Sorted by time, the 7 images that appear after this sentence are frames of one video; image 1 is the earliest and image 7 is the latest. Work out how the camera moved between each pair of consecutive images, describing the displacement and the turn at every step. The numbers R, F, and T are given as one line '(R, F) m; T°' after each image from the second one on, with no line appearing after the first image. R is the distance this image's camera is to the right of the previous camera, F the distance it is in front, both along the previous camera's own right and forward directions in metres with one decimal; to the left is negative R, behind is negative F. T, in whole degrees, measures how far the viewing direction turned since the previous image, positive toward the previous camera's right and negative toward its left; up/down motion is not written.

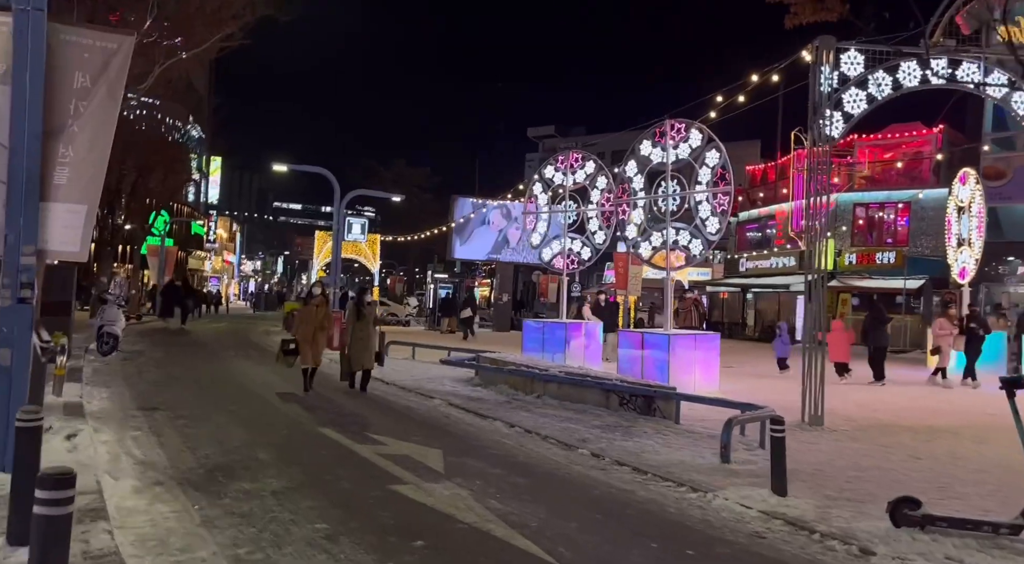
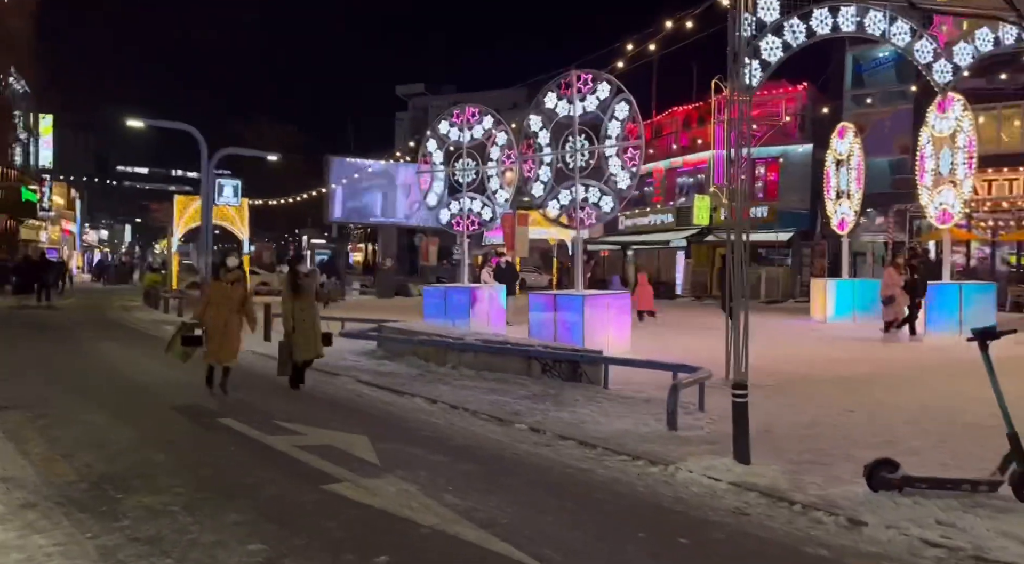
(-0.6, +0.9) m; +9°
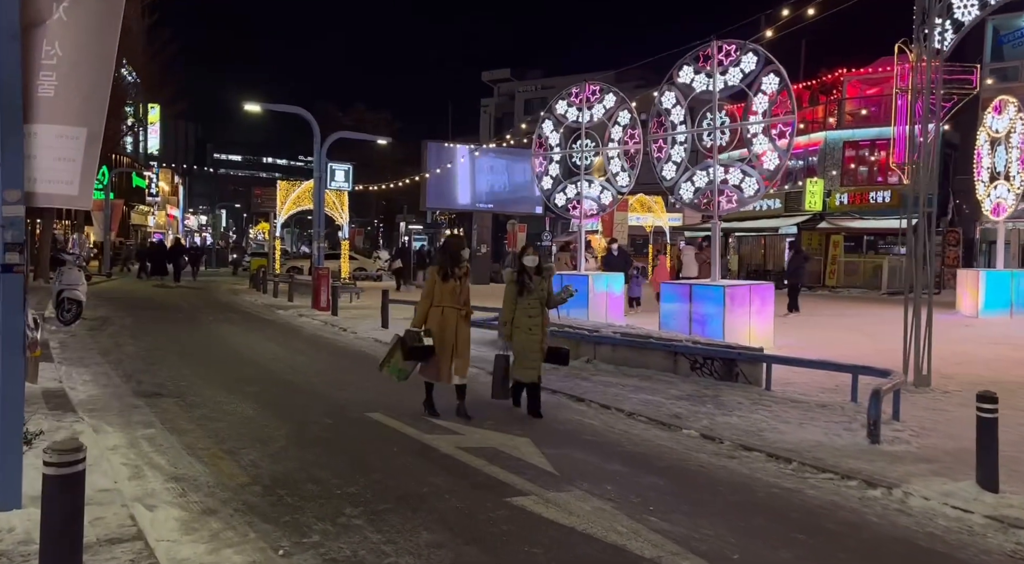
(-0.9, +0.8) m; -5°
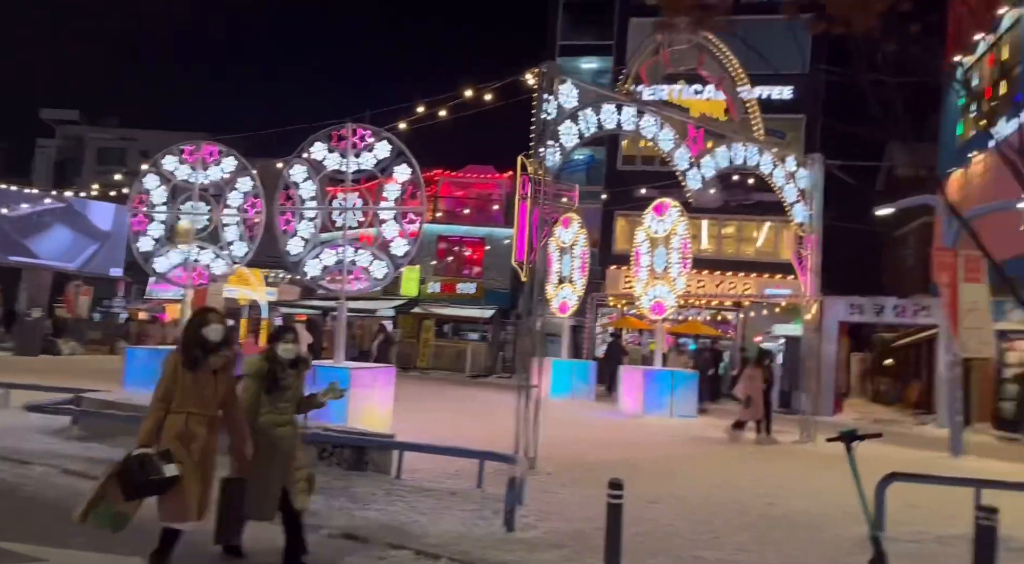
(-0.5, +0.5) m; +28°
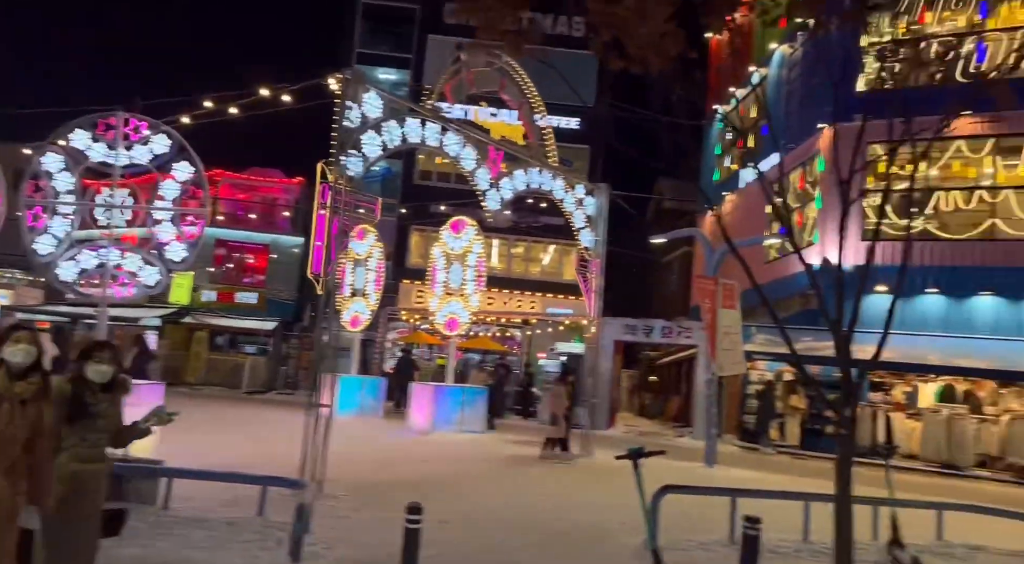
(-0.1, +0.3) m; +14°
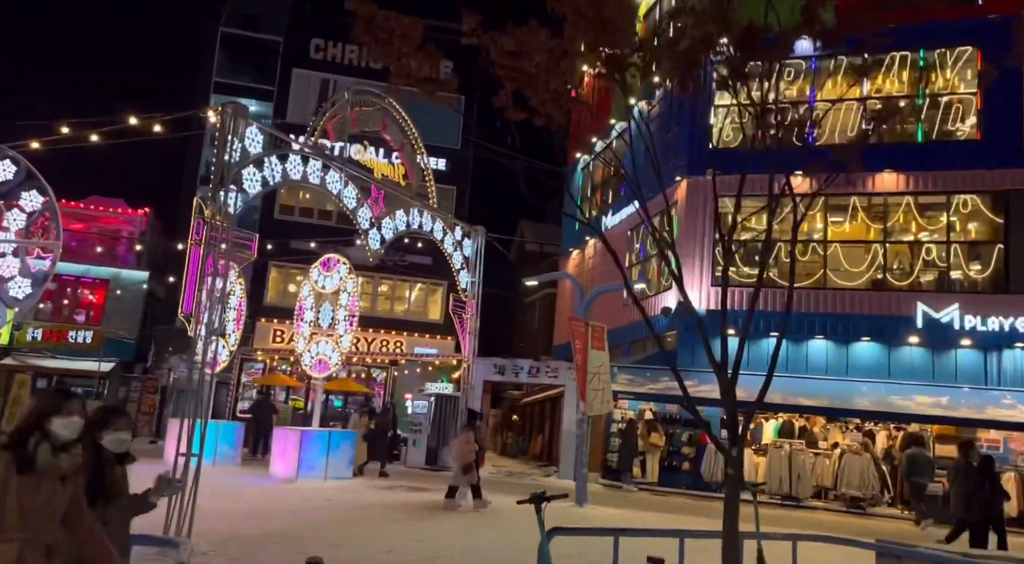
(-0.4, 0.0) m; +10°
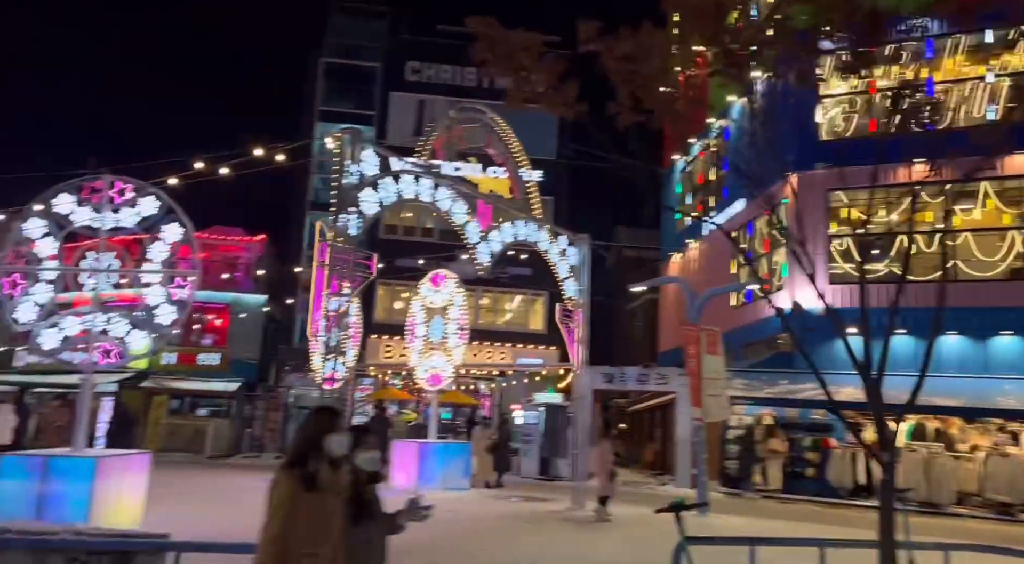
(-0.2, -0.1) m; -7°
